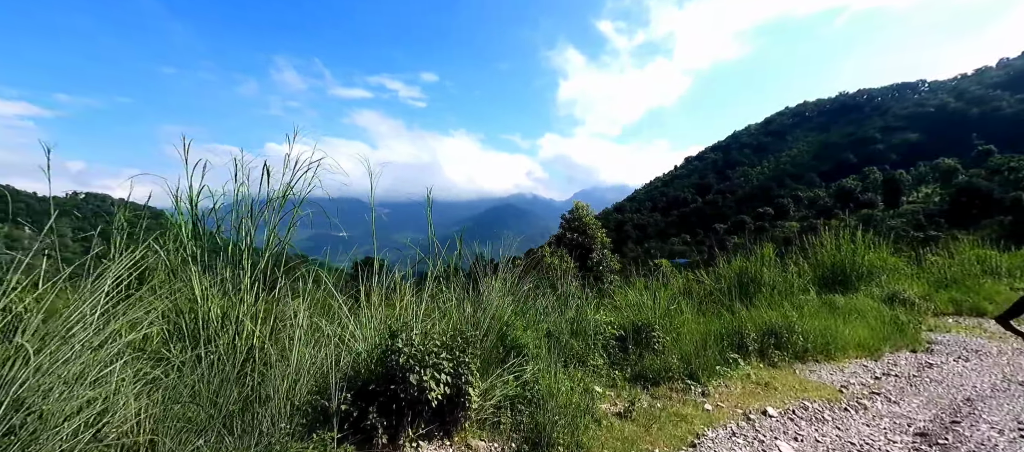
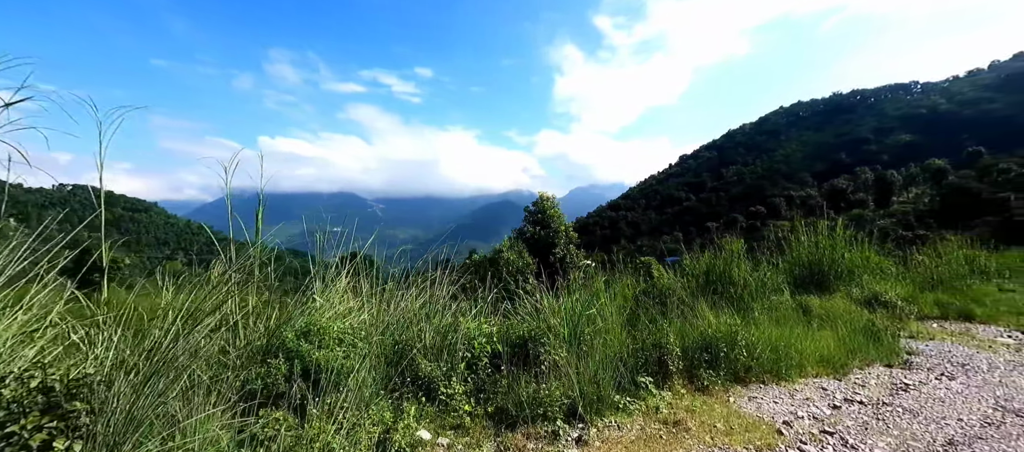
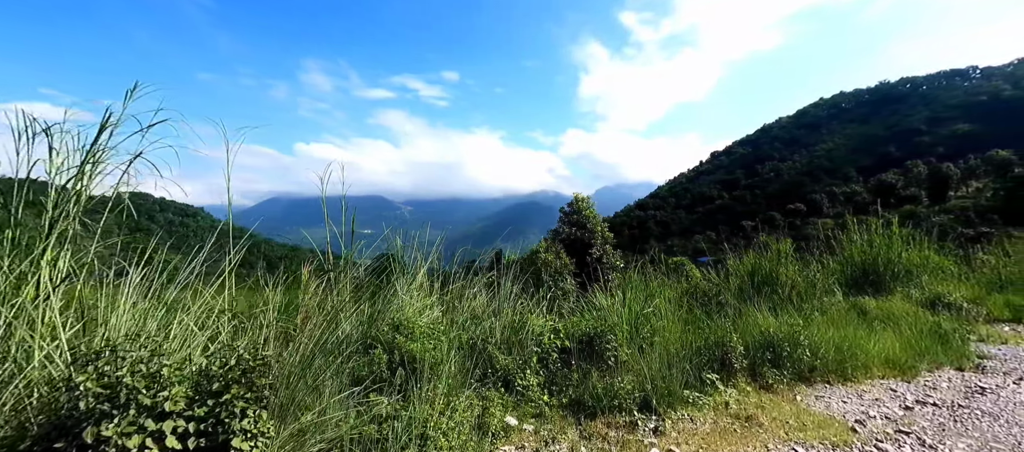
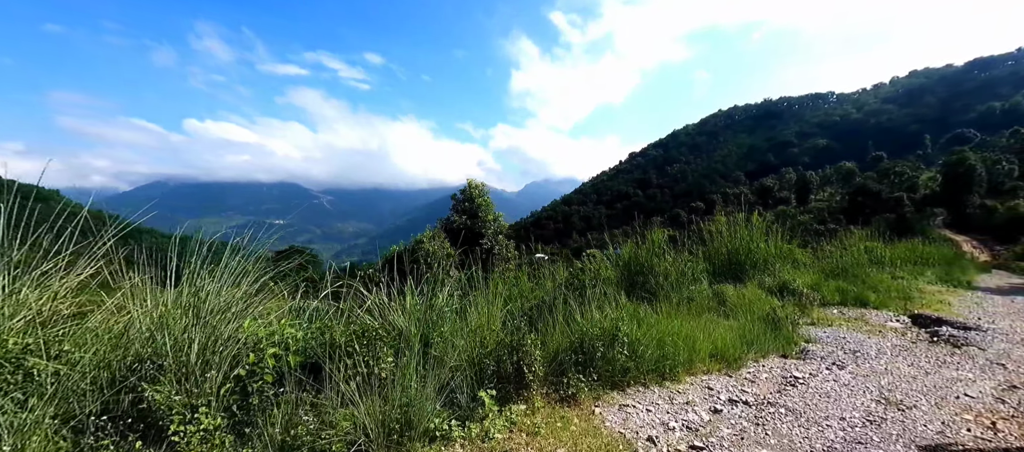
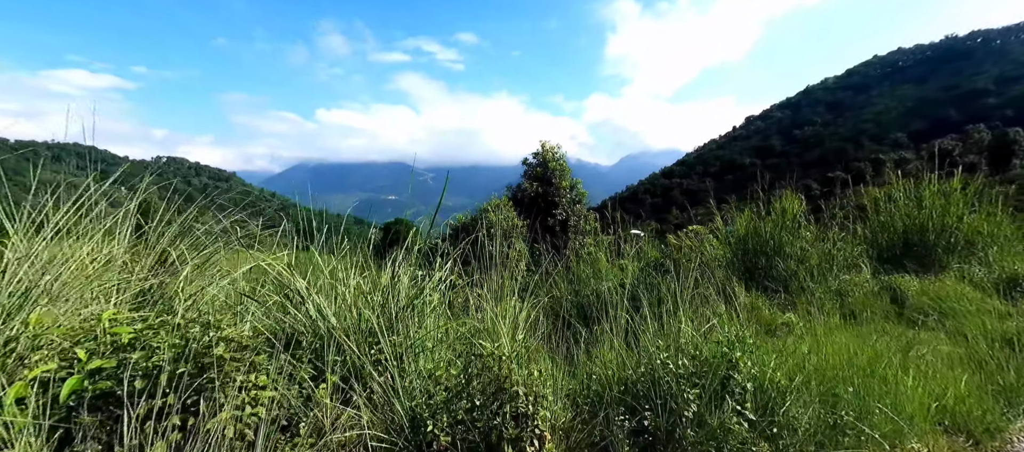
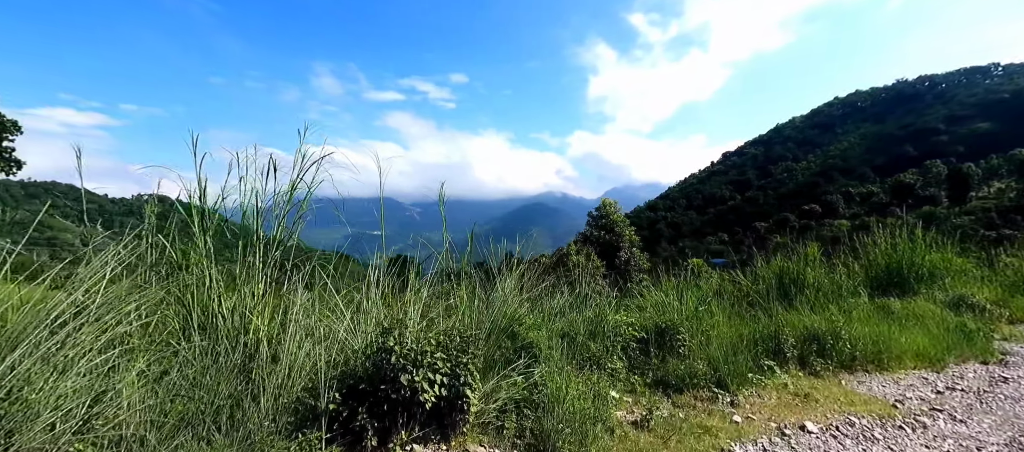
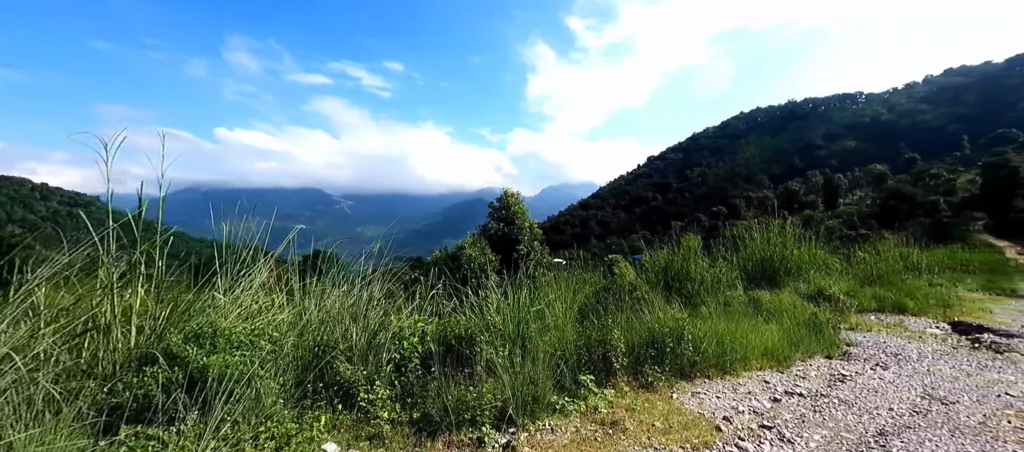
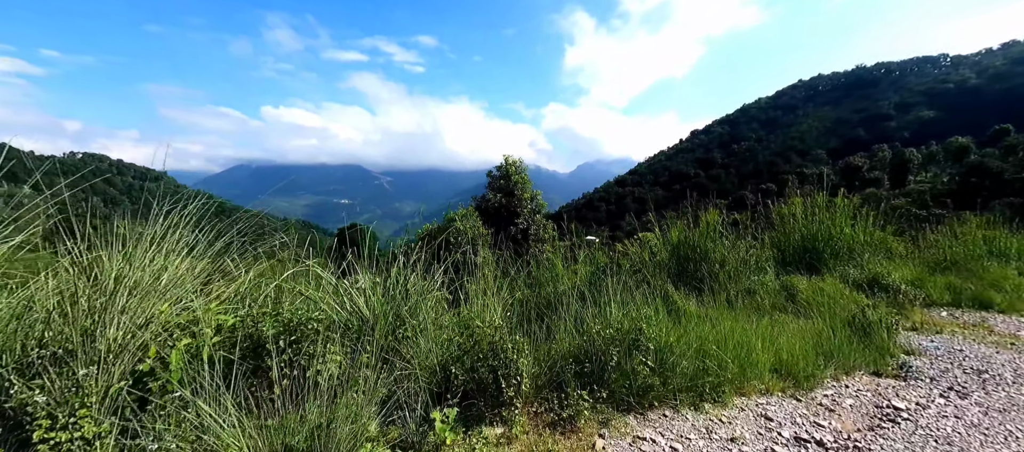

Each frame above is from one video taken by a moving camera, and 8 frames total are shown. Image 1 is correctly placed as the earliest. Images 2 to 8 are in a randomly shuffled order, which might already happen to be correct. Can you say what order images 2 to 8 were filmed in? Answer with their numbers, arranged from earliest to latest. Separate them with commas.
6, 3, 2, 7, 4, 8, 5
